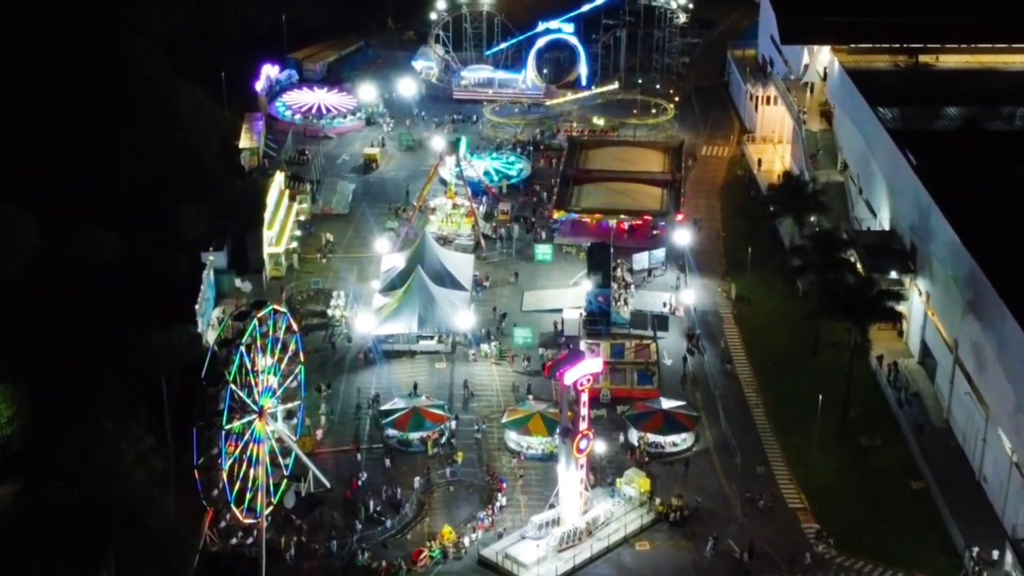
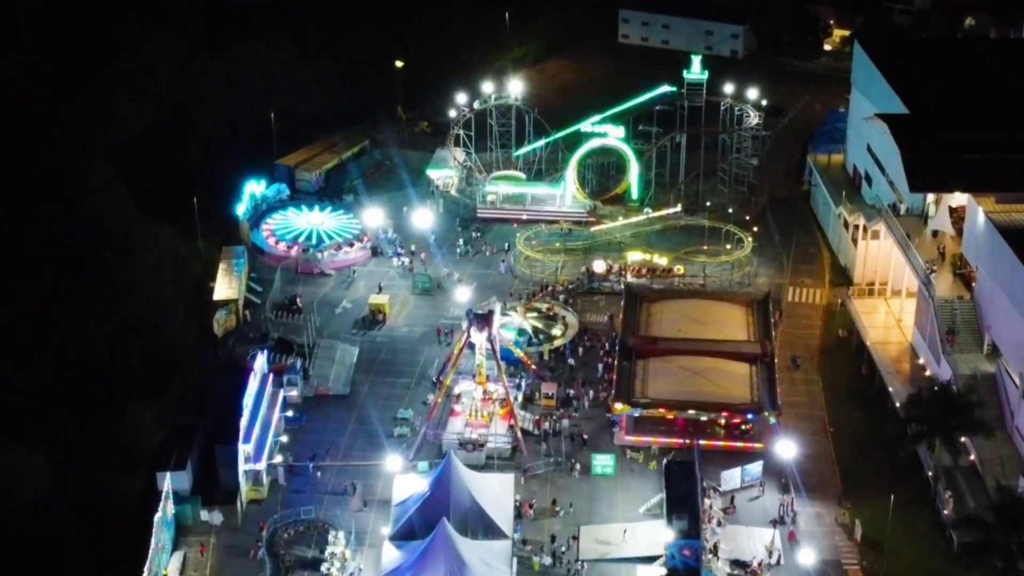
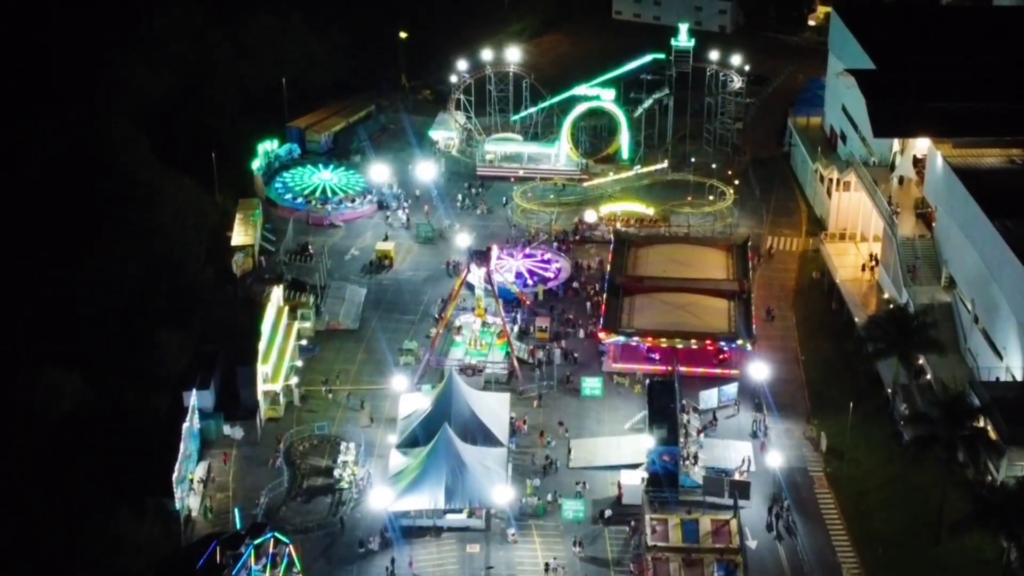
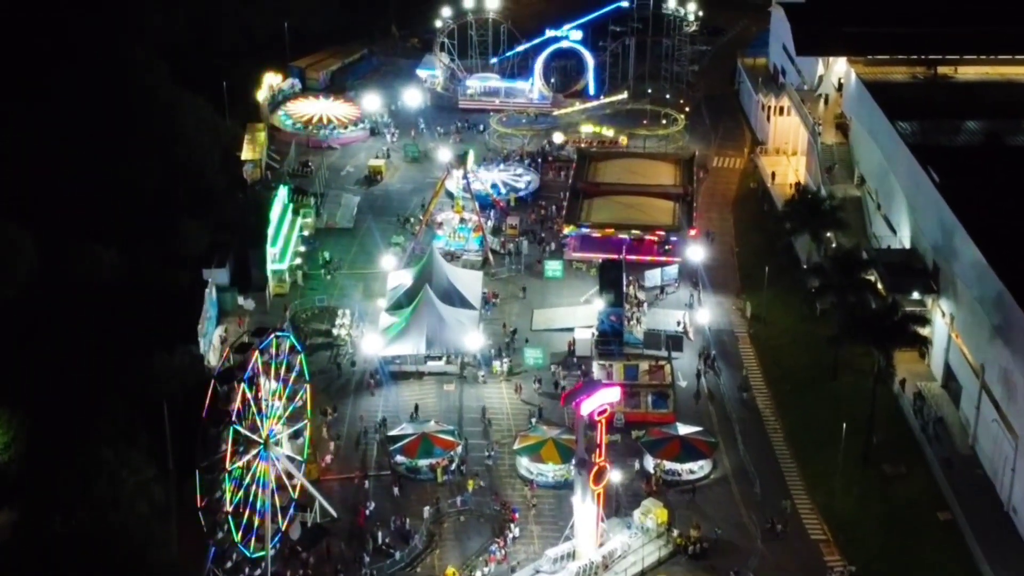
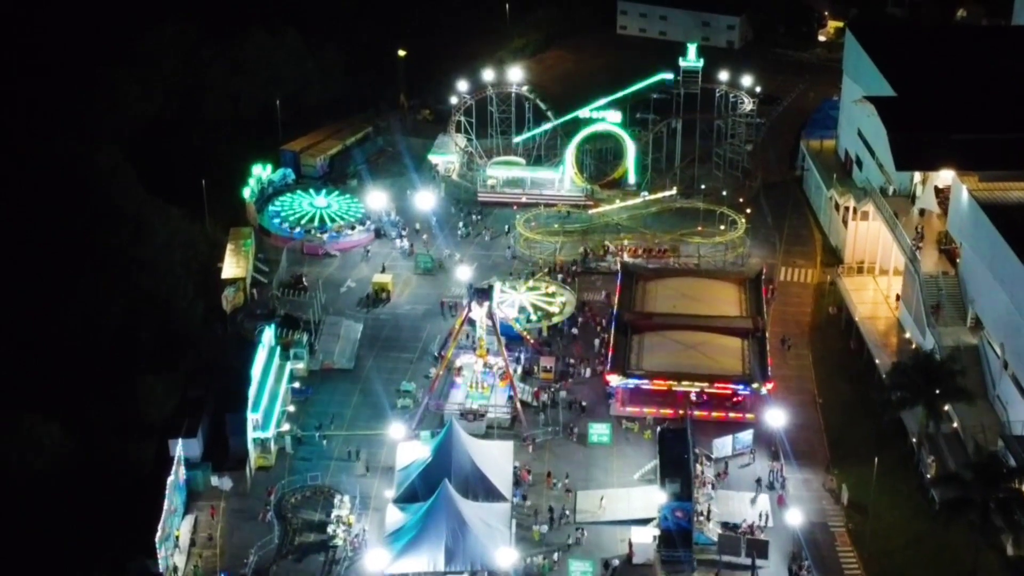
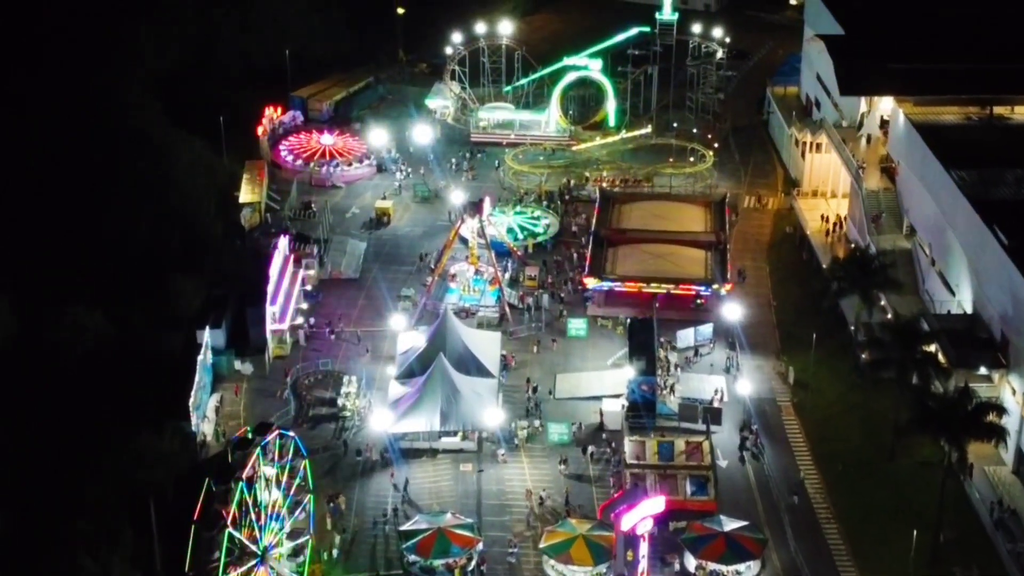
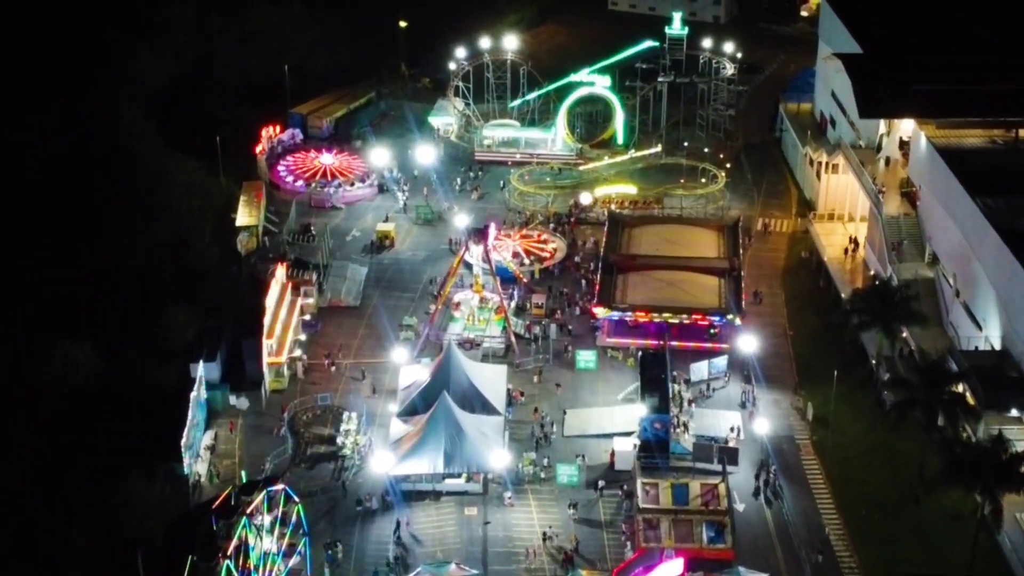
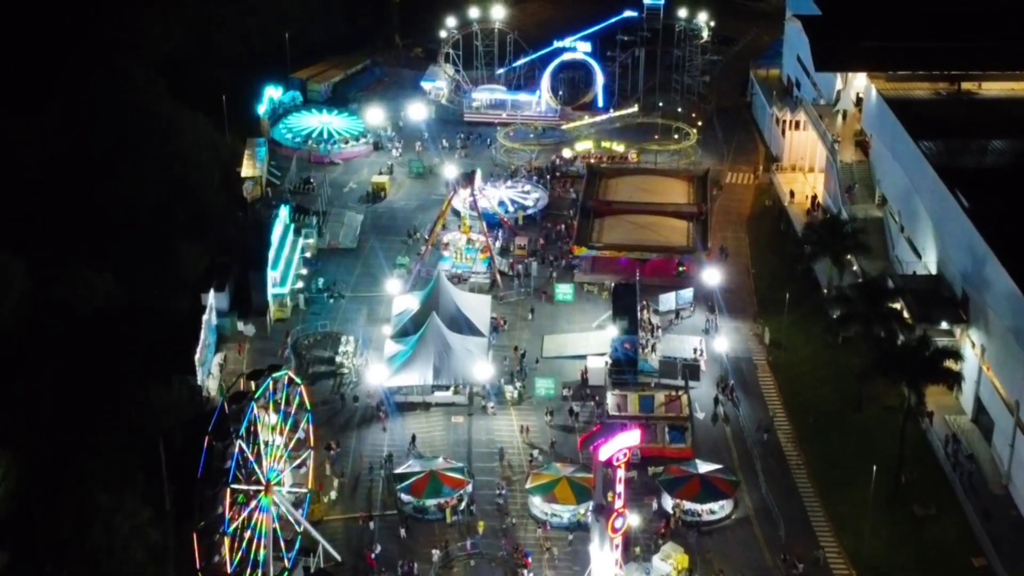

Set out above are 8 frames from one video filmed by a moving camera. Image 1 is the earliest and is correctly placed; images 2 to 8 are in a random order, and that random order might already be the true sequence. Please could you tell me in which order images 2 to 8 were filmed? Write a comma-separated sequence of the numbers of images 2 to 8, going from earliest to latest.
4, 8, 6, 7, 3, 5, 2
